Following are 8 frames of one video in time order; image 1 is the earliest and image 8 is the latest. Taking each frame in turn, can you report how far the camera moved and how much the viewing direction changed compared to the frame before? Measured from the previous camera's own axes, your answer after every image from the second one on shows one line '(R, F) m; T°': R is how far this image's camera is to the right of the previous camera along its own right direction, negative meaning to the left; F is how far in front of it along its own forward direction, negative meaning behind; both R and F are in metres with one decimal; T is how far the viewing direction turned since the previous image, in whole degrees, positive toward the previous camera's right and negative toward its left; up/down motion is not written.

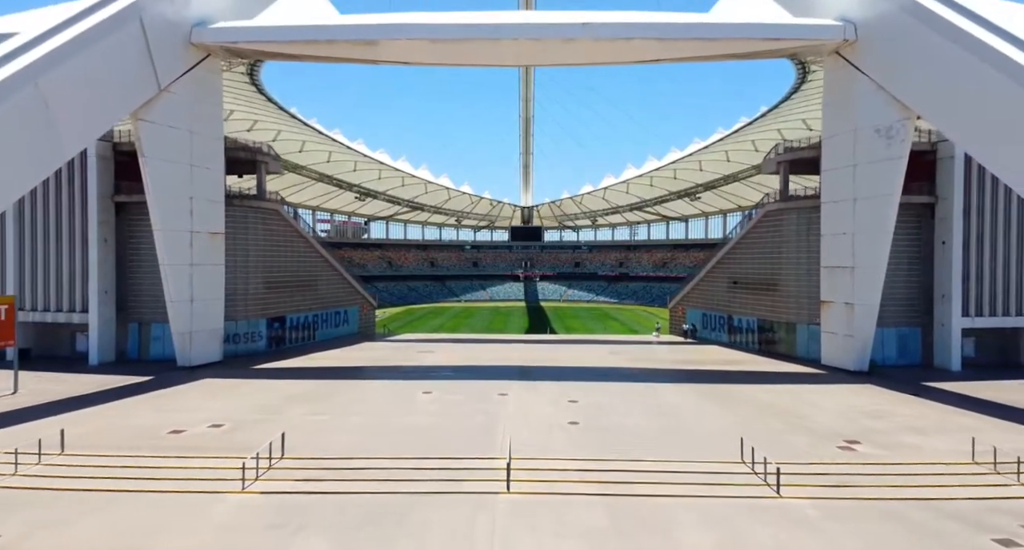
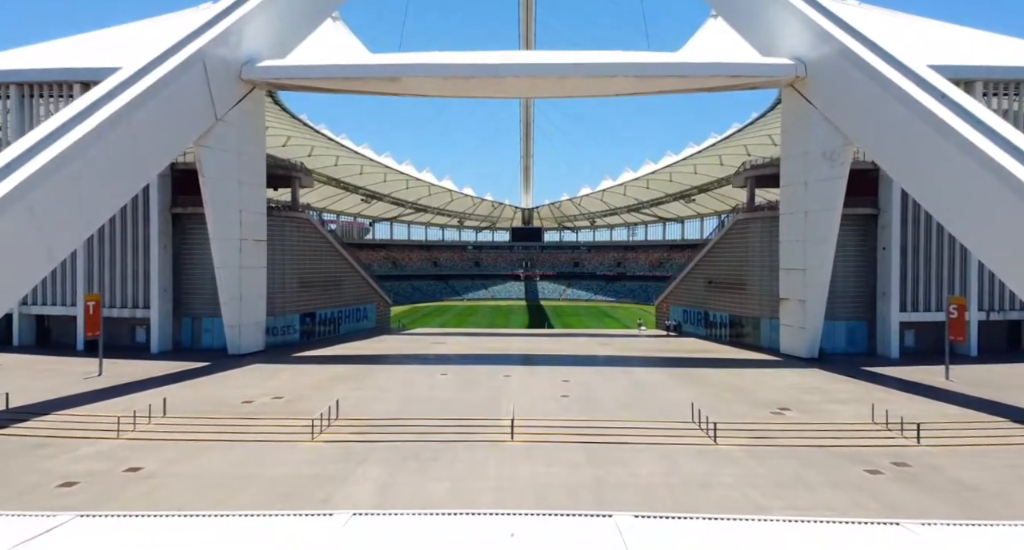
(0.0, -2.3) m; 0°
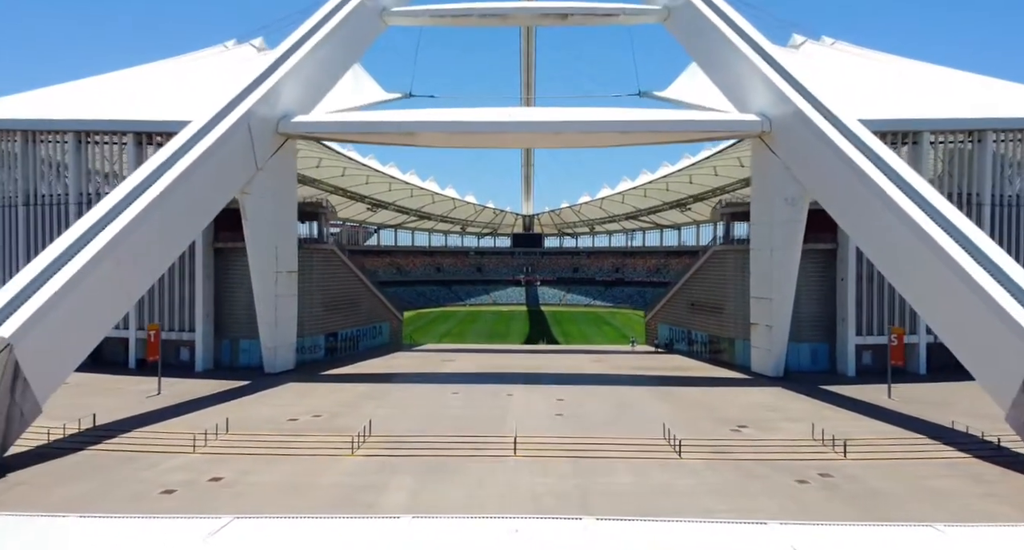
(0.0, -2.2) m; 0°
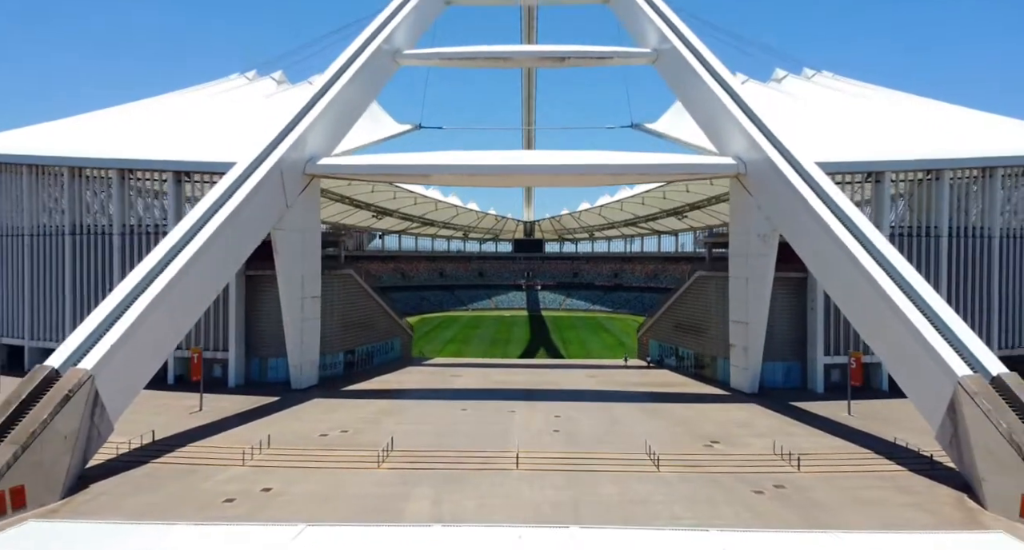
(0.0, -2.0) m; 0°
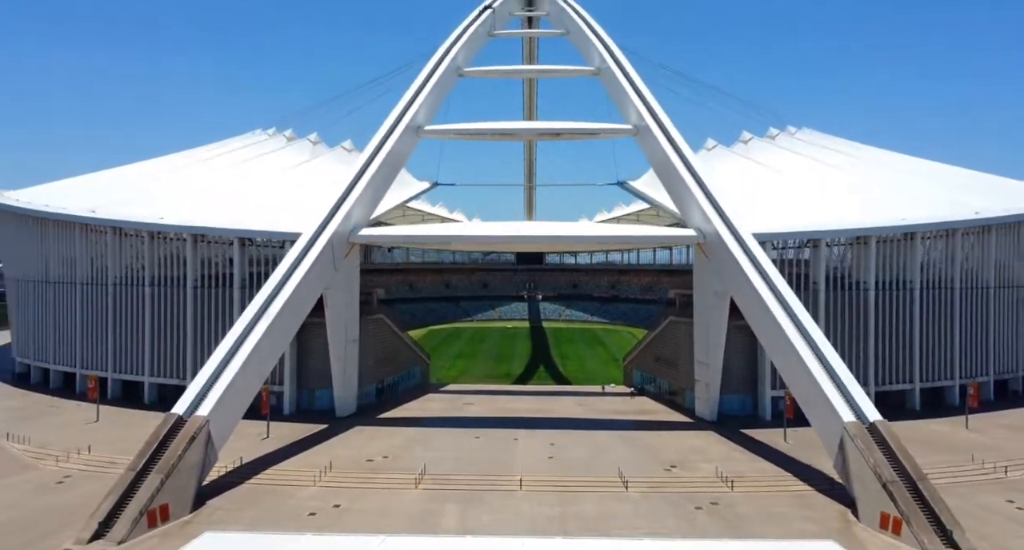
(-0.1, -4.6) m; 0°
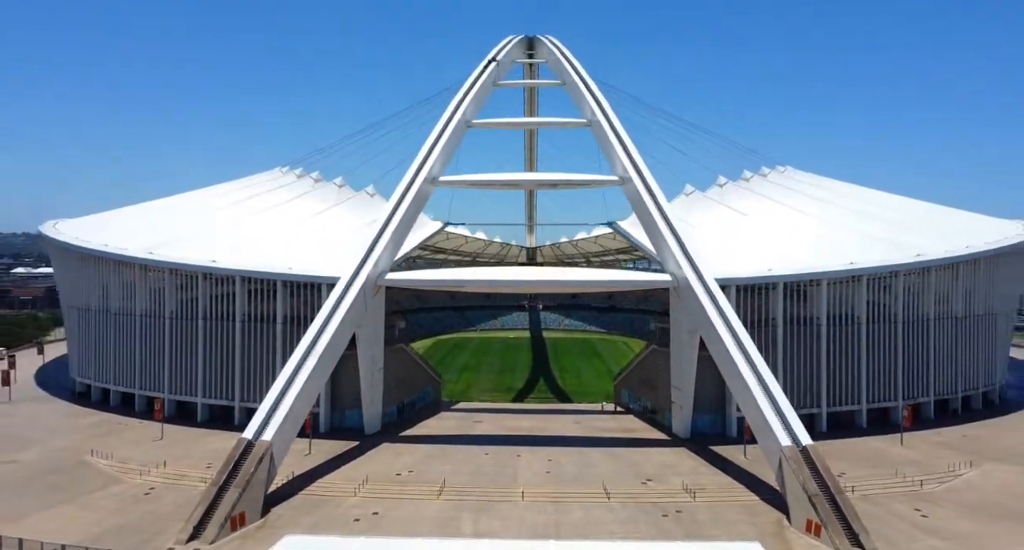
(-0.1, -4.3) m; 0°
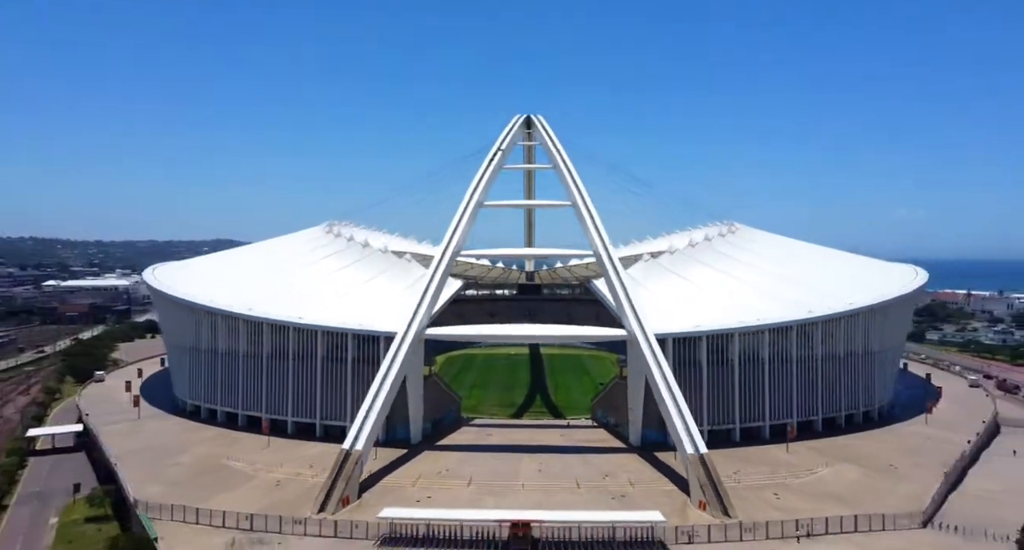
(-0.2, -12.2) m; 0°
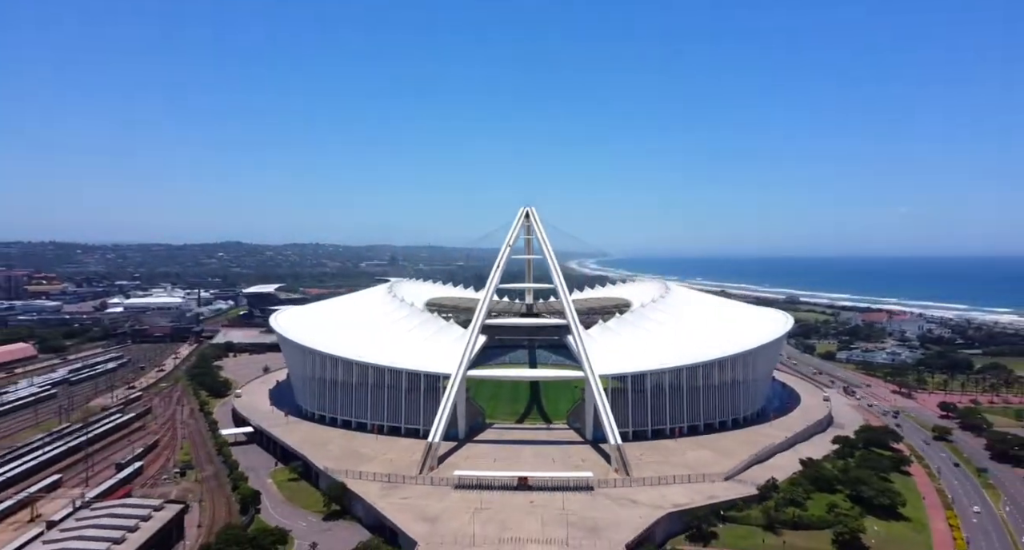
(-0.5, -30.0) m; 0°
